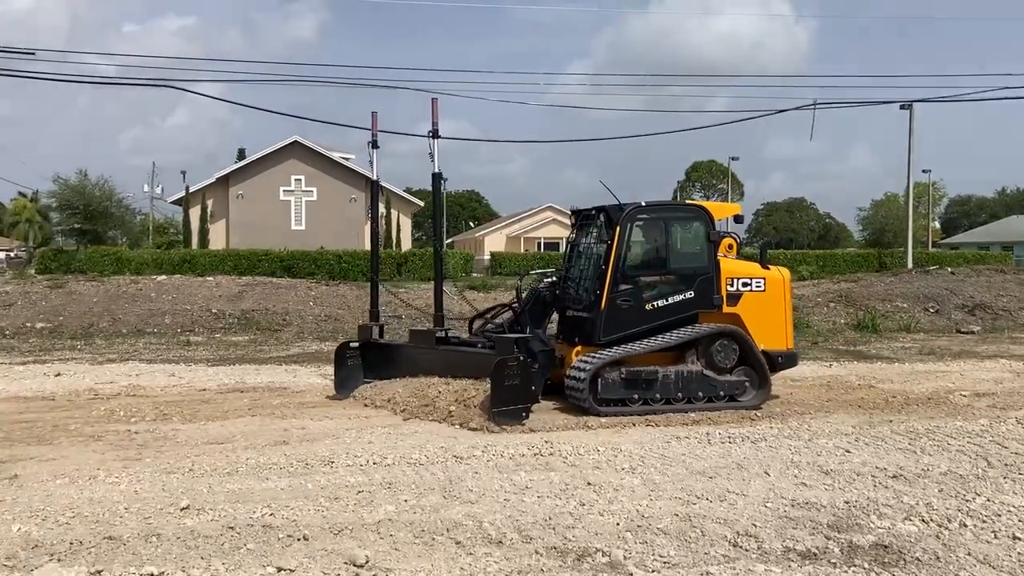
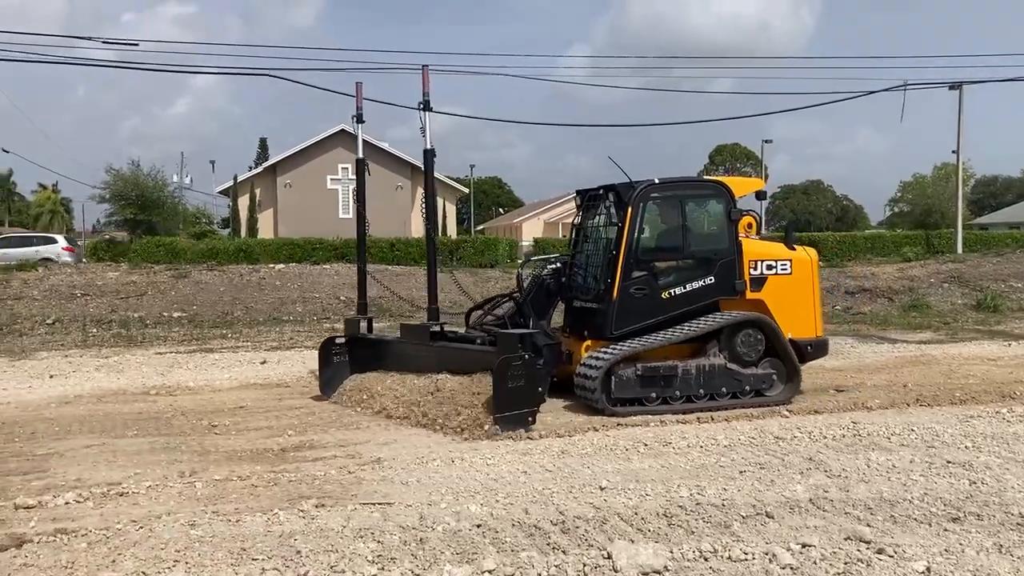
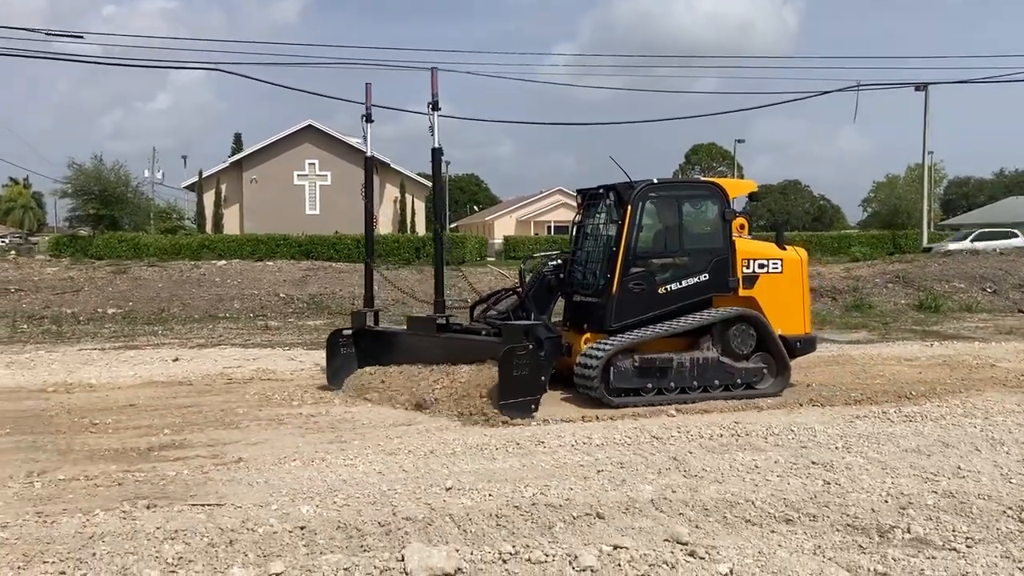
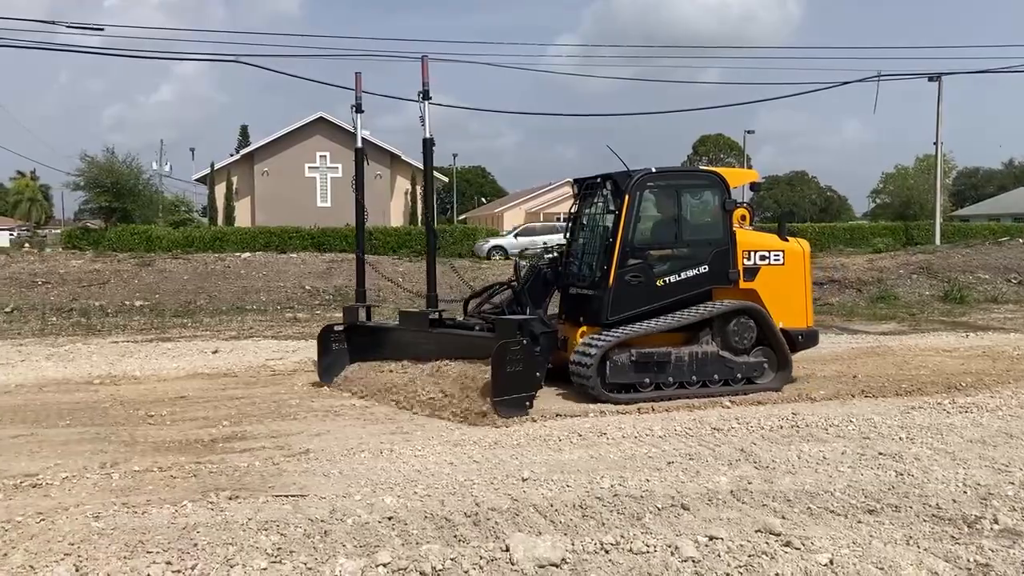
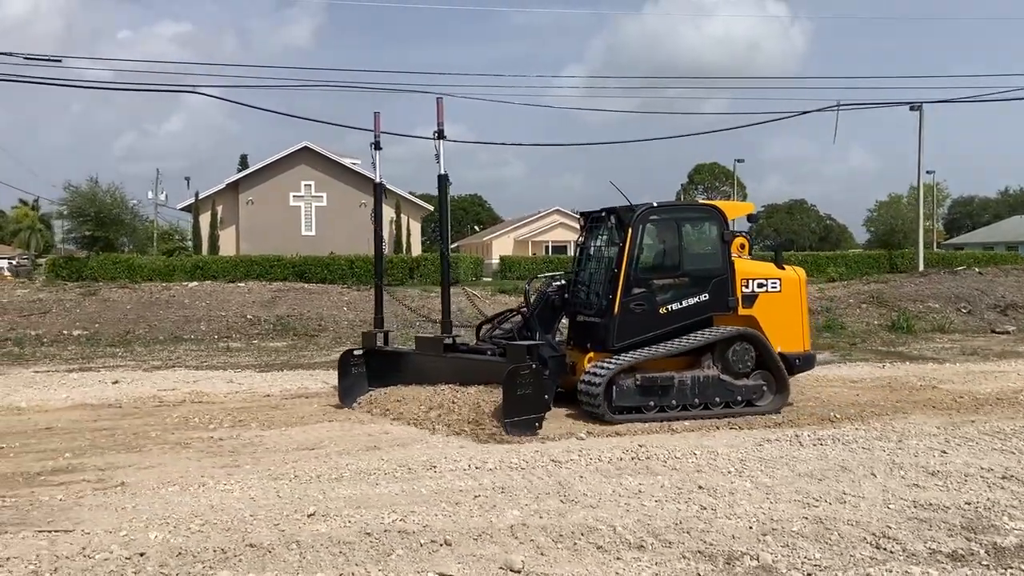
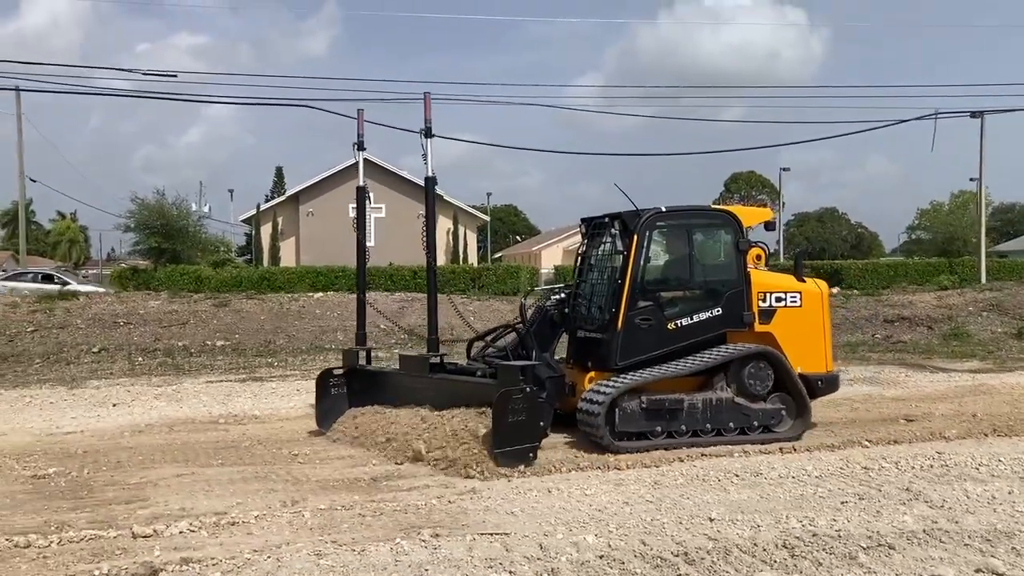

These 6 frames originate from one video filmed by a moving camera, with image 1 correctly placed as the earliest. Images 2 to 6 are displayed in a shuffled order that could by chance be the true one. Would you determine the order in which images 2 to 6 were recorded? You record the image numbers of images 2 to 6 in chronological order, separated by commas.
5, 3, 4, 2, 6
